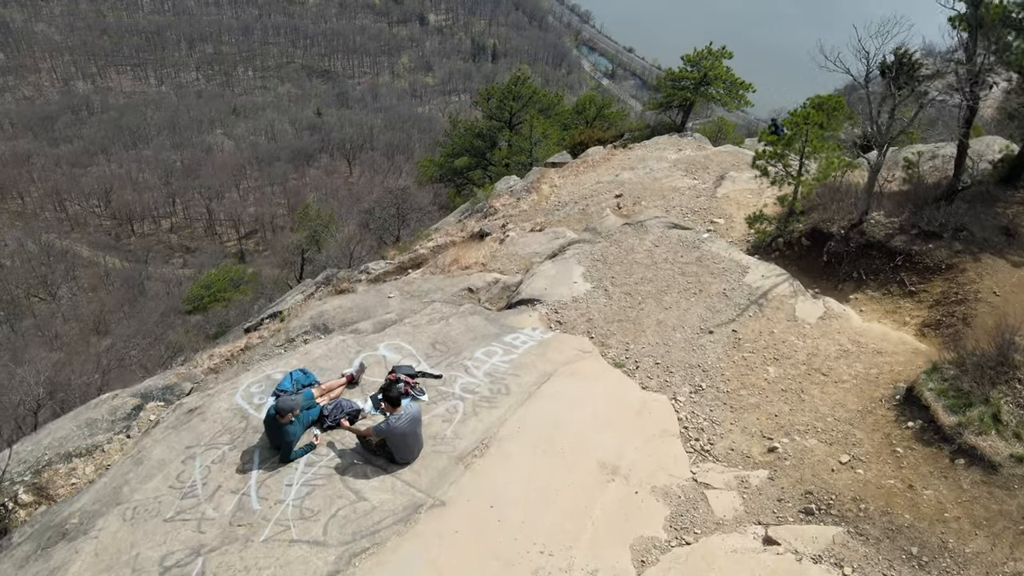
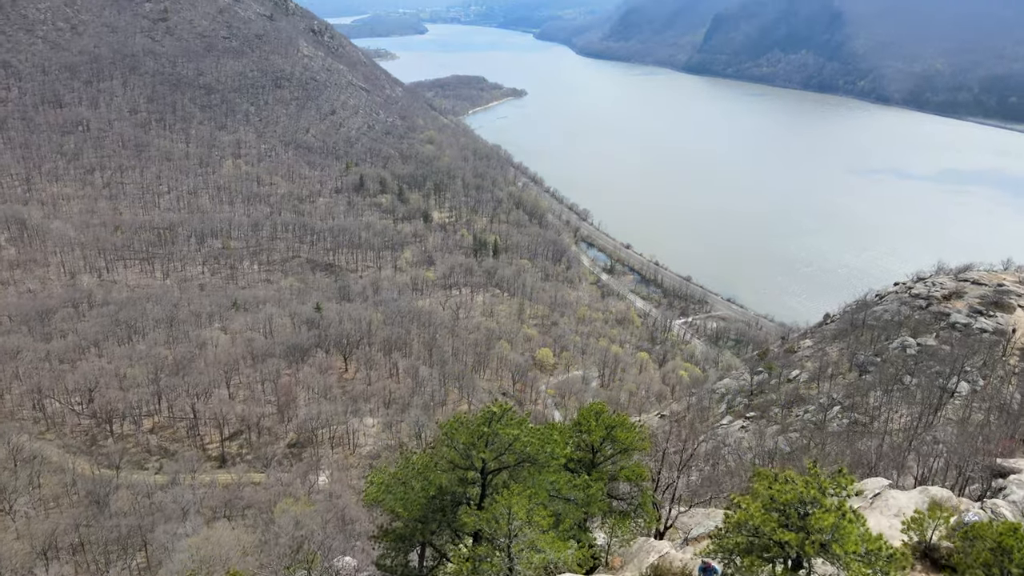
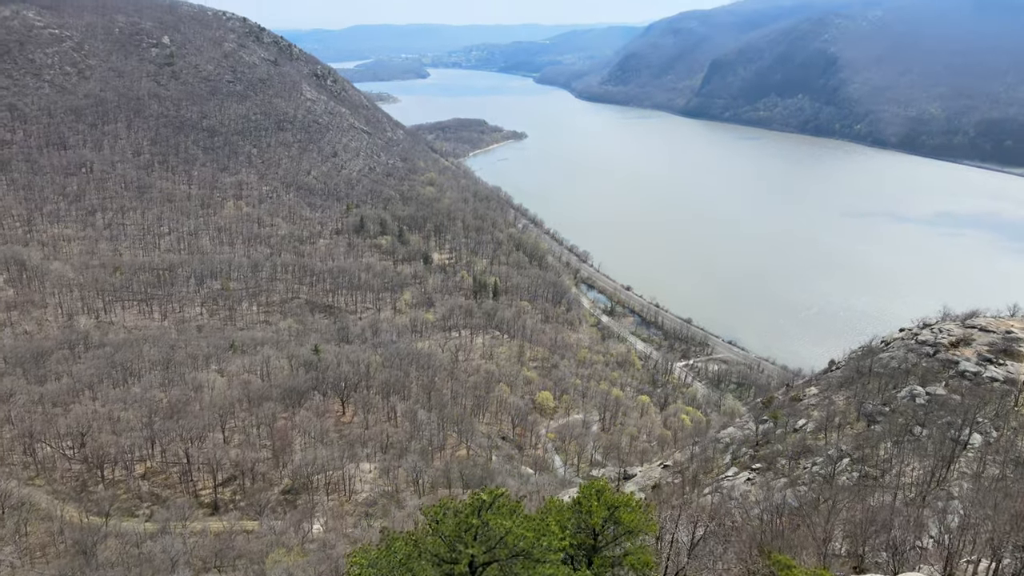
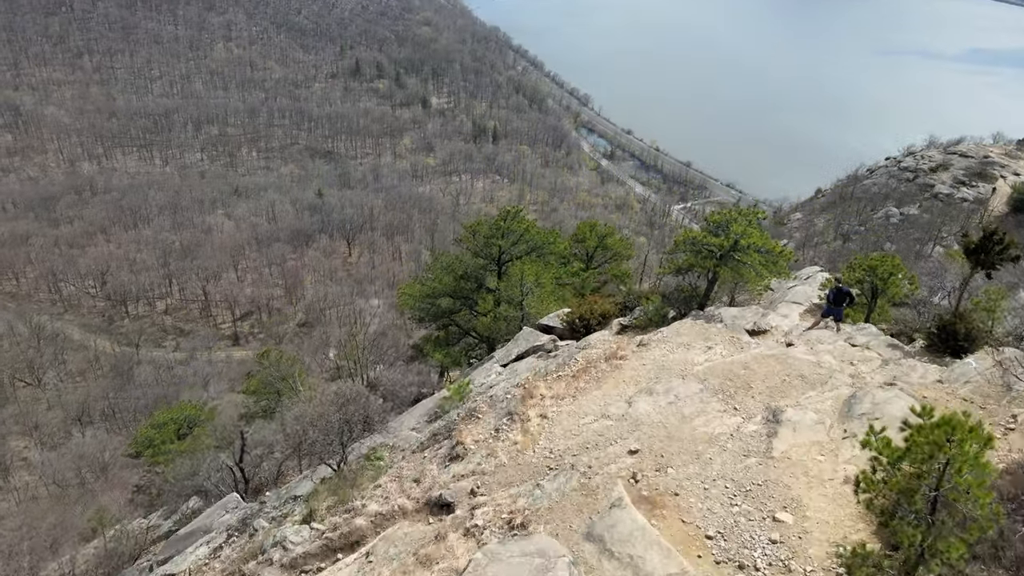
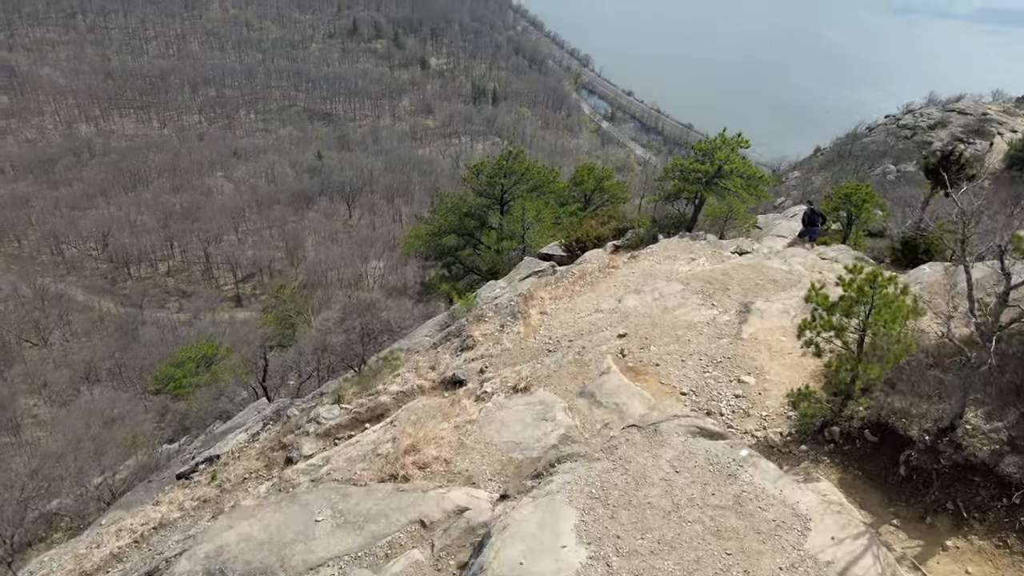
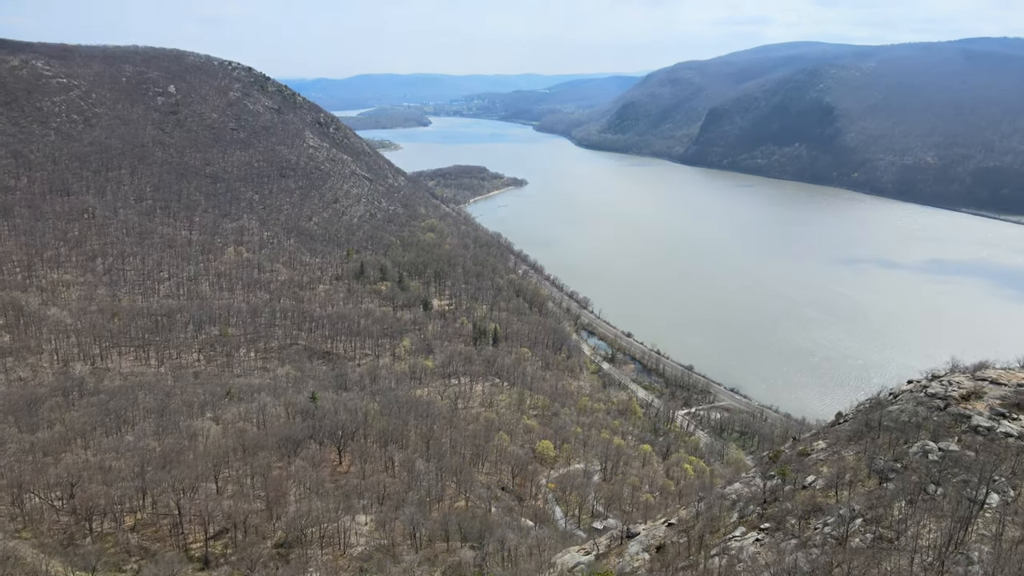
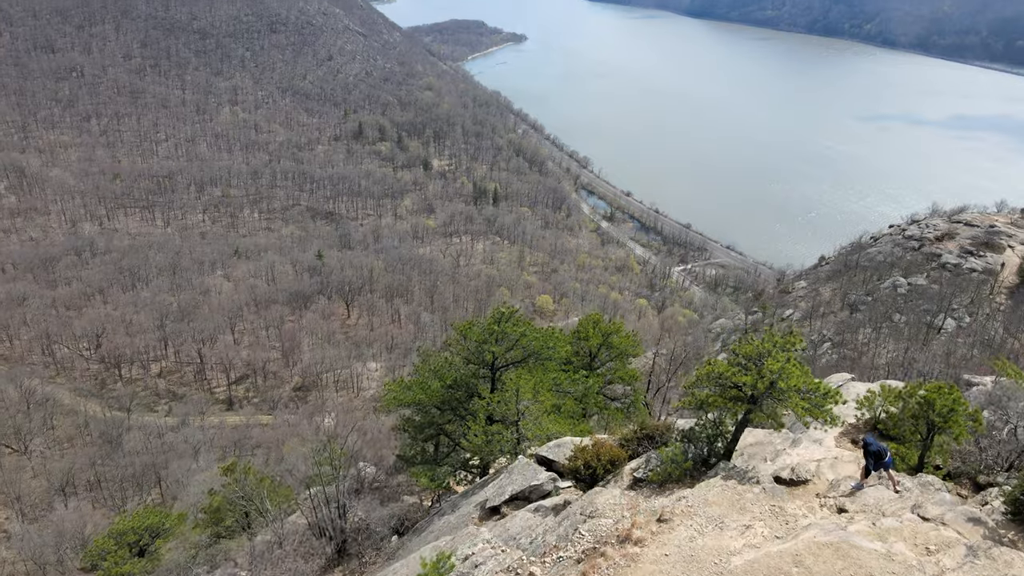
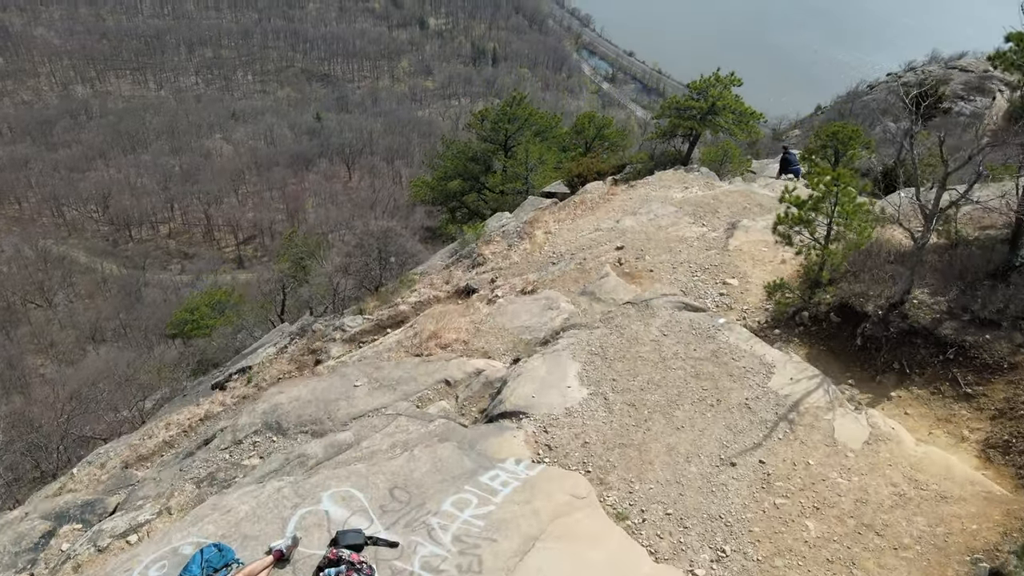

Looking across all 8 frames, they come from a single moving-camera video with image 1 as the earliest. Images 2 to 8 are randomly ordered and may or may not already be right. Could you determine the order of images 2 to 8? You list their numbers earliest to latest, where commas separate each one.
8, 5, 4, 7, 2, 3, 6
